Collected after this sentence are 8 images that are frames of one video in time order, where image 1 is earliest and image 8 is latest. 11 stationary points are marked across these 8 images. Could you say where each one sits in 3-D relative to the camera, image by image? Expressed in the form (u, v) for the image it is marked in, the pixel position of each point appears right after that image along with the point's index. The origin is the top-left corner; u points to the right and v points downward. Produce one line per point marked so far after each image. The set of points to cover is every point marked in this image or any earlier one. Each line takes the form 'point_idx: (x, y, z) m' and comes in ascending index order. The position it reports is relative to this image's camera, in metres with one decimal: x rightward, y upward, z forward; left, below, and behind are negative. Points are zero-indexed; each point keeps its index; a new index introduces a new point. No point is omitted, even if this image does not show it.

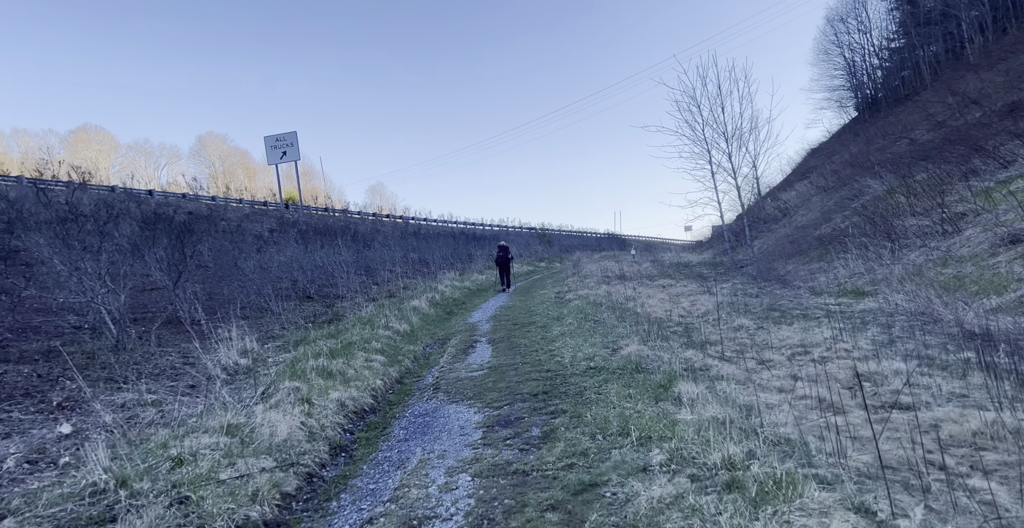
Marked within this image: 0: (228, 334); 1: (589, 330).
0: (-5.7, -1.4, +10.9) m
1: (+1.6, -1.4, +11.4) m
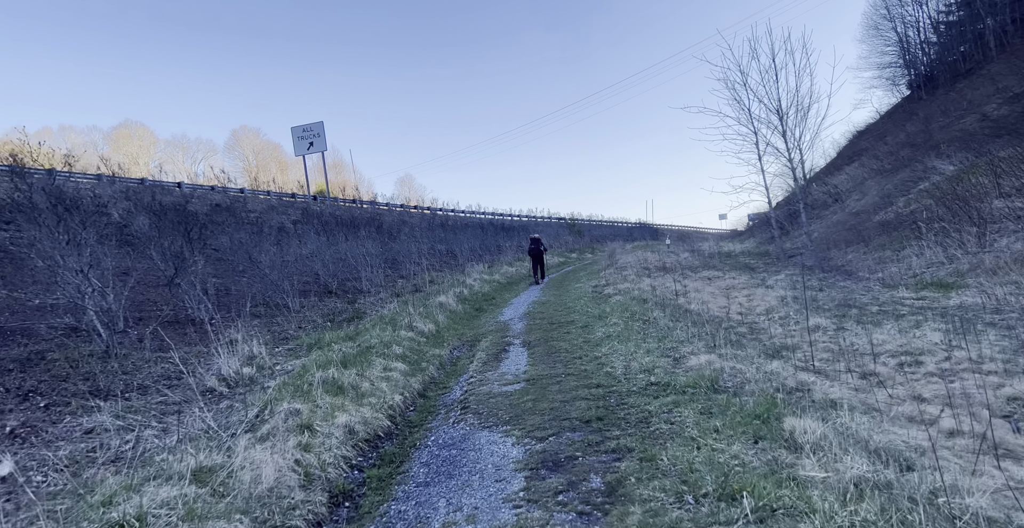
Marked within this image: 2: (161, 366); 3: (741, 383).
0: (-5.0, -1.3, +9.8) m
1: (+2.3, -1.3, +9.9) m
2: (-5.3, -1.5, +8.2) m
3: (+2.5, -1.3, +6.0) m
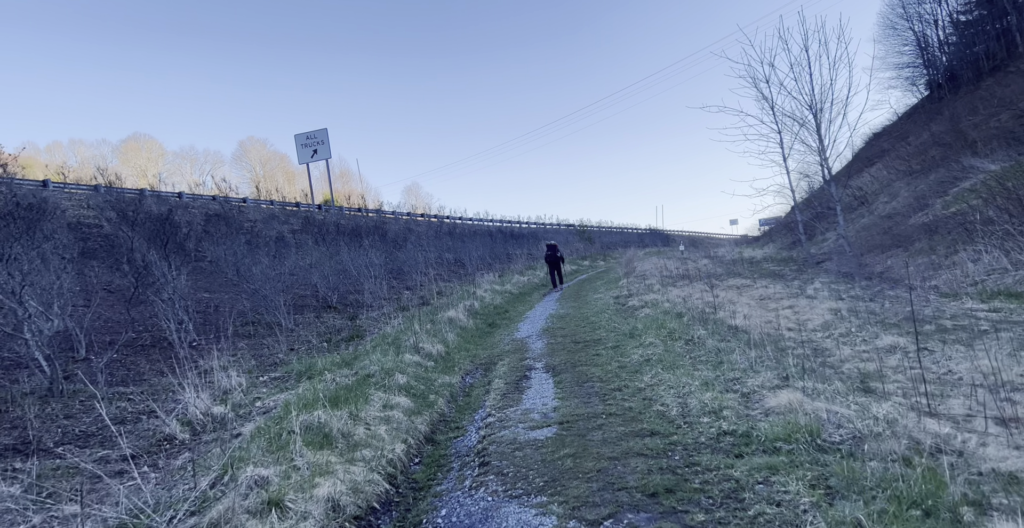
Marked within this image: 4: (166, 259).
0: (-4.6, -1.6, +8.4) m
1: (+2.7, -1.4, +8.4) m
2: (-4.9, -1.7, +6.8) m
3: (+2.8, -1.4, +4.5) m
4: (-6.9, +0.1, +10.8) m
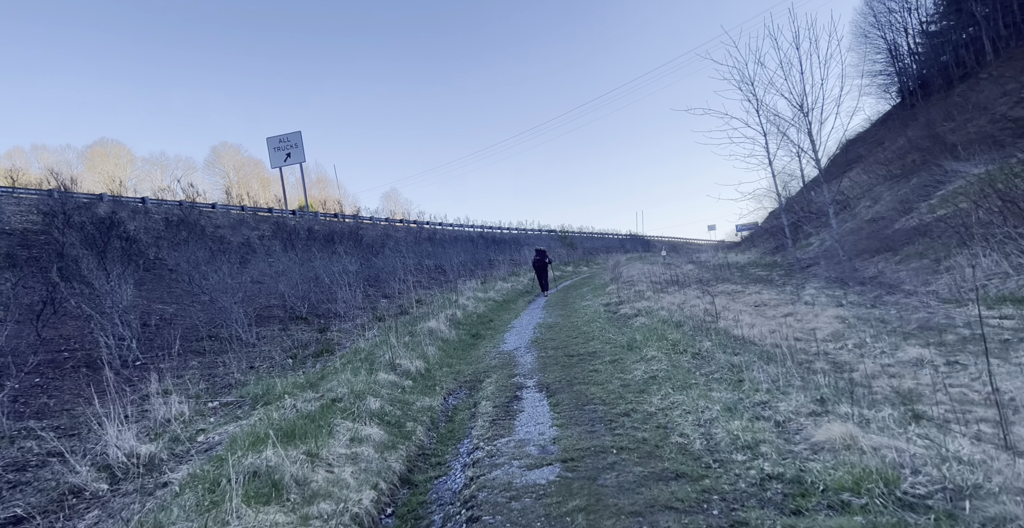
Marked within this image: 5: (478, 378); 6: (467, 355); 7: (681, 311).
0: (-4.8, -1.7, +7.2) m
1: (+2.5, -1.5, +7.4) m
2: (-5.0, -1.8, +5.5) m
3: (+2.8, -1.5, +3.6) m
4: (-7.1, 0.0, +9.5) m
5: (-0.6, -2.0, +9.5) m
6: (-1.0, -2.0, +11.6) m
7: (+4.2, -1.2, +13.5) m
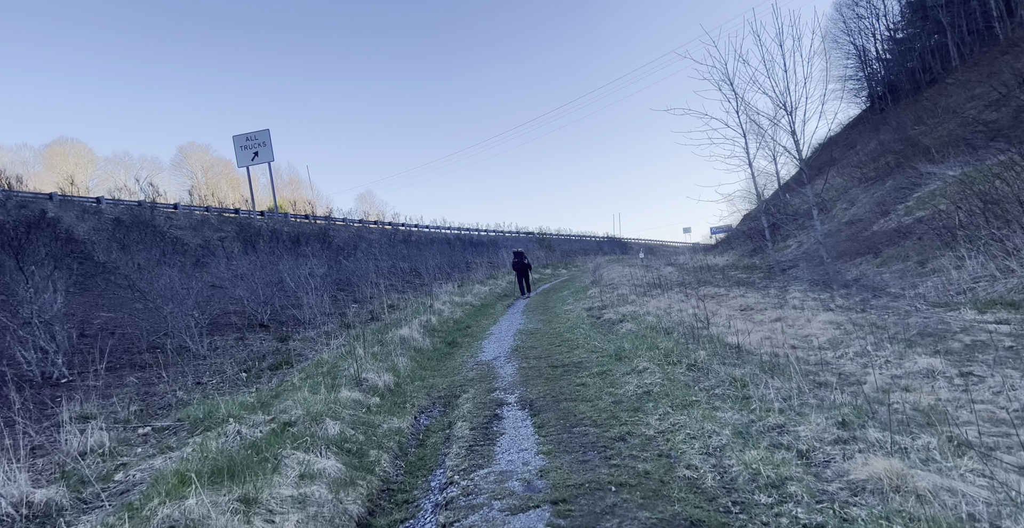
0: (-5.0, -1.7, +6.2) m
1: (+2.3, -1.5, +6.7) m
2: (-5.2, -1.9, +4.5) m
3: (+2.7, -1.5, +2.9) m
4: (-7.5, -0.1, +8.4) m
5: (-0.9, -2.0, +8.6) m
6: (-1.4, -2.0, +10.8) m
7: (+3.7, -1.2, +12.8) m
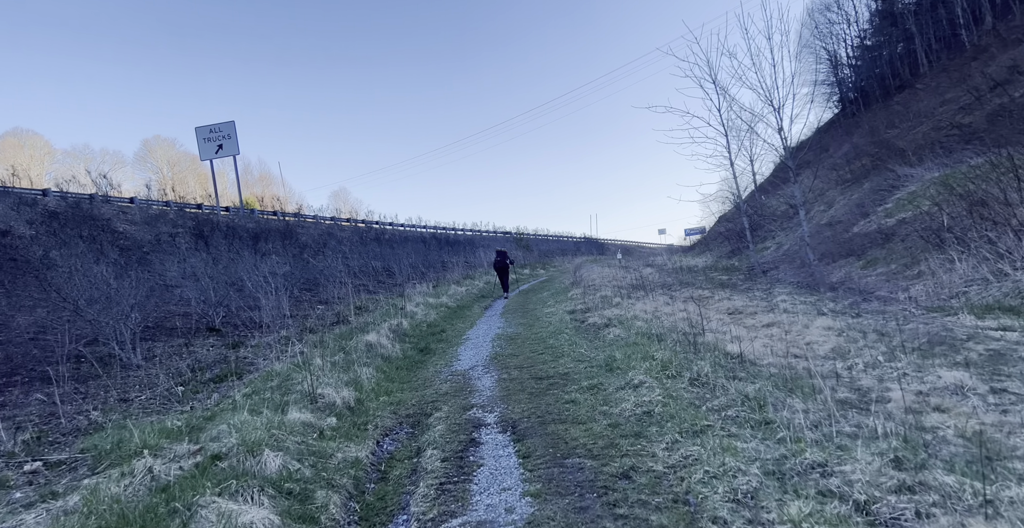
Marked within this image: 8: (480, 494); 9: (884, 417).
0: (-5.2, -1.7, +4.9) m
1: (+2.0, -1.6, +5.8) m
2: (-5.3, -1.8, +3.2) m
3: (+2.7, -1.5, +2.0) m
4: (-7.7, -0.1, +7.0) m
5: (-1.2, -2.0, +7.5) m
6: (-1.8, -2.0, +9.7) m
7: (+3.2, -1.2, +11.9) m
8: (-0.3, -2.0, +4.7) m
9: (+3.8, -1.5, +5.5) m
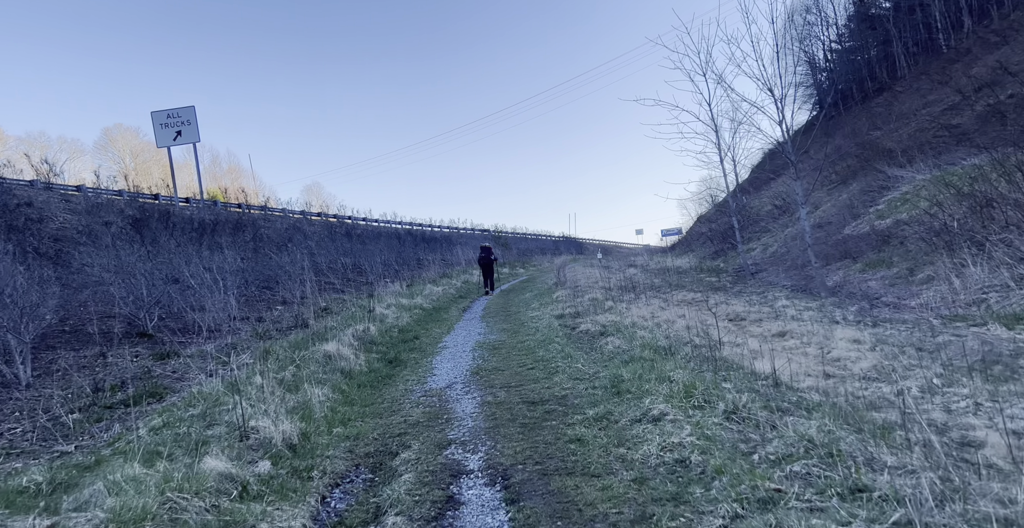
0: (-5.2, -1.6, +3.2) m
1: (+2.0, -1.6, +4.3) m
2: (-5.2, -1.8, +1.5) m
3: (+2.8, -1.5, +0.5) m
4: (-7.8, 0.0, +5.2) m
5: (-1.4, -2.0, +5.9) m
6: (-2.0, -2.0, +8.1) m
7: (+2.9, -1.3, +10.5) m
8: (-0.3, -2.0, +3.2) m
9: (+3.7, -1.6, +4.1) m
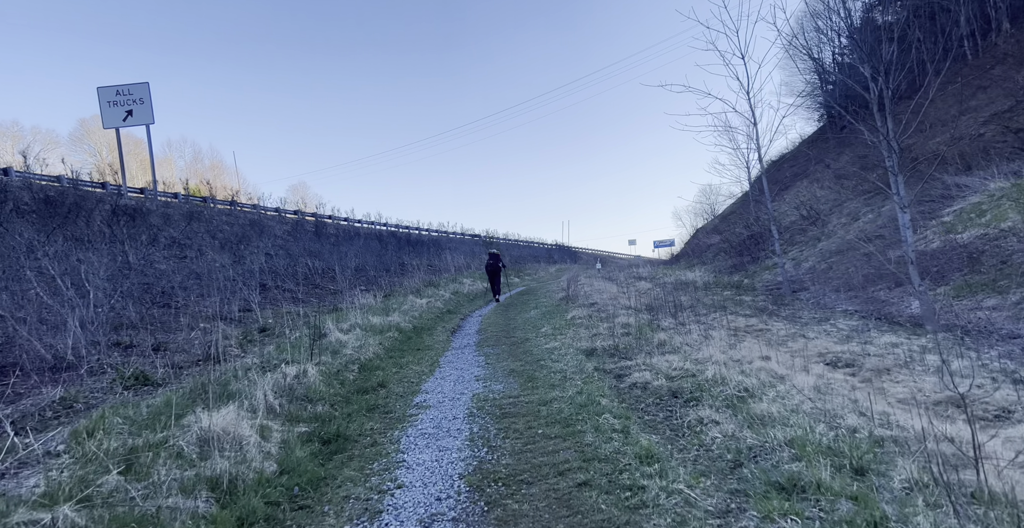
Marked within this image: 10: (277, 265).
0: (-4.8, -1.6, -1.3) m
1: (+2.4, -1.7, 0.0) m
2: (-4.8, -1.7, -3.0) m
3: (+3.3, -1.7, -3.7) m
4: (-7.4, +0.1, +0.7) m
5: (-1.0, -2.1, +1.5) m
6: (-1.7, -2.1, +3.6) m
7: (+3.1, -1.5, +6.2) m
8: (+0.1, -2.1, -1.2) m
9: (+4.1, -1.8, -0.2) m
10: (-8.5, +0.1, +19.6) m
